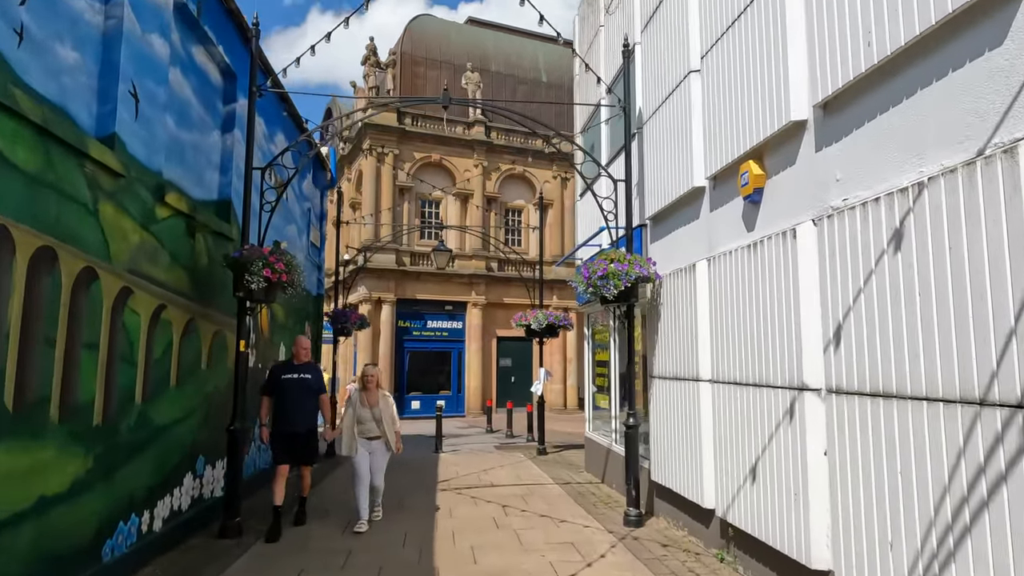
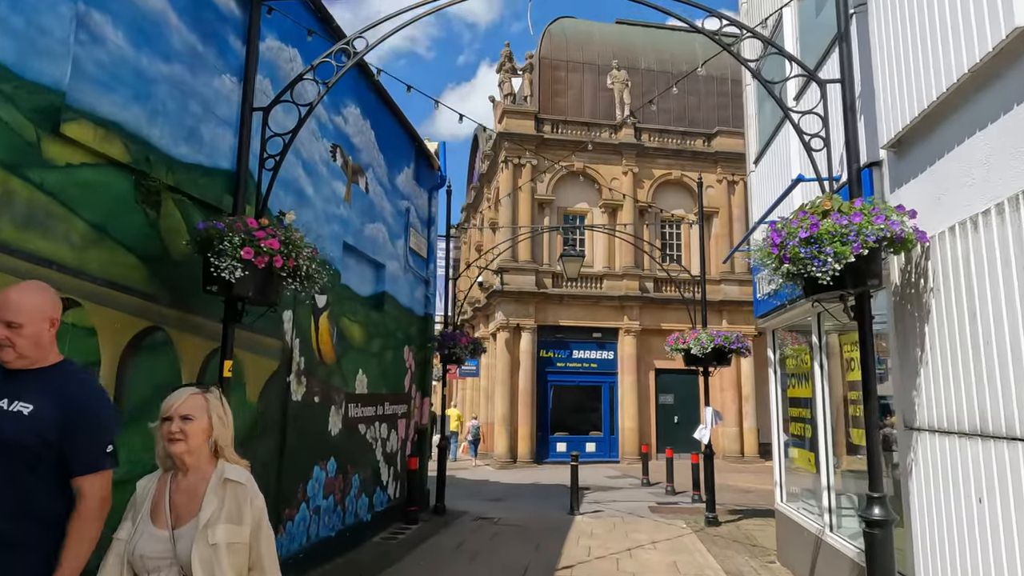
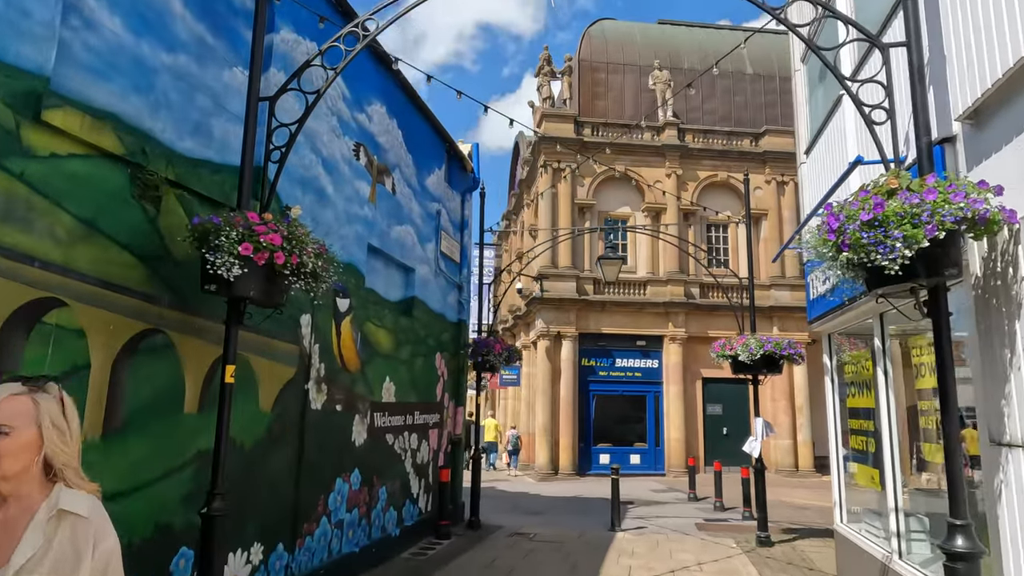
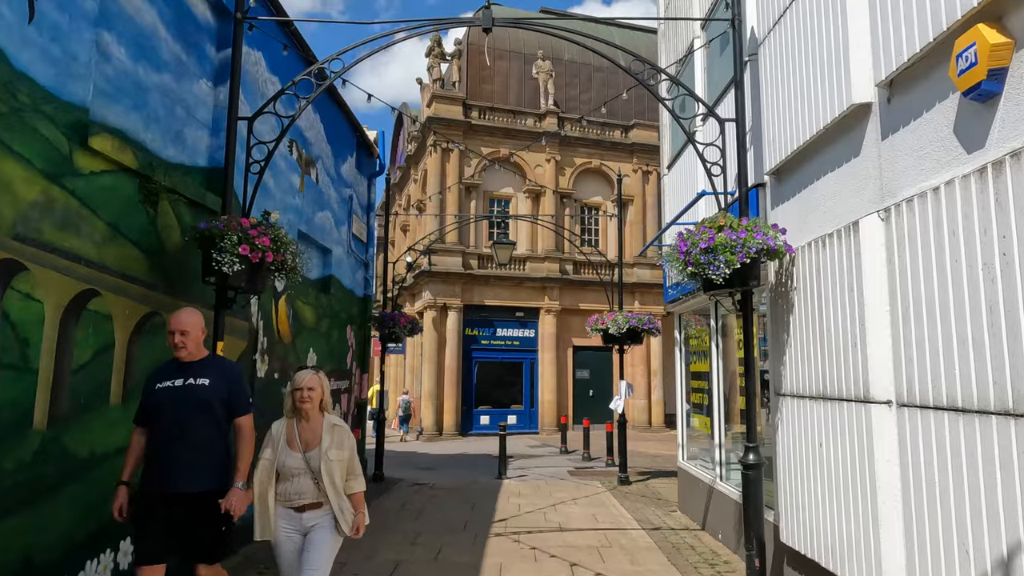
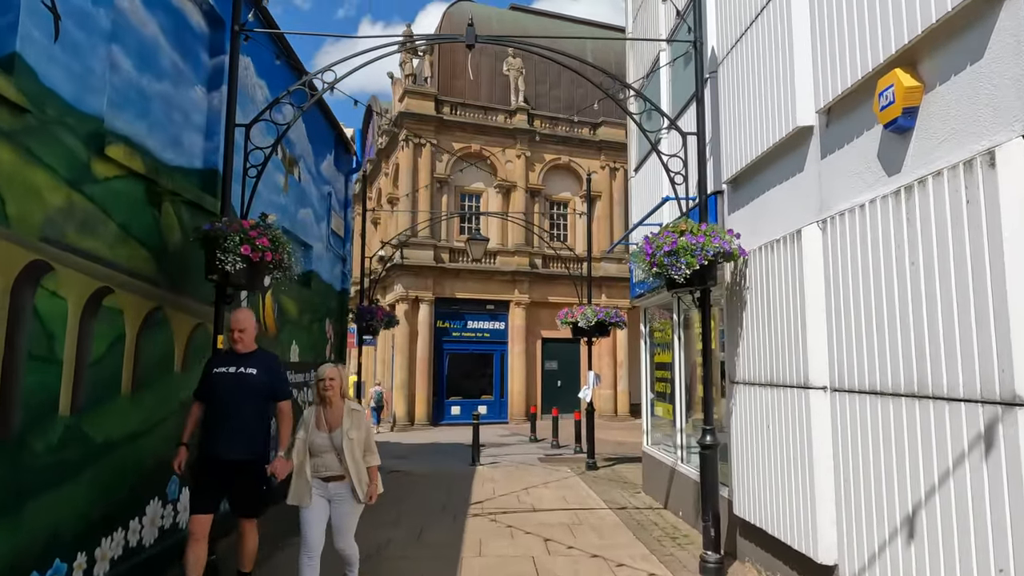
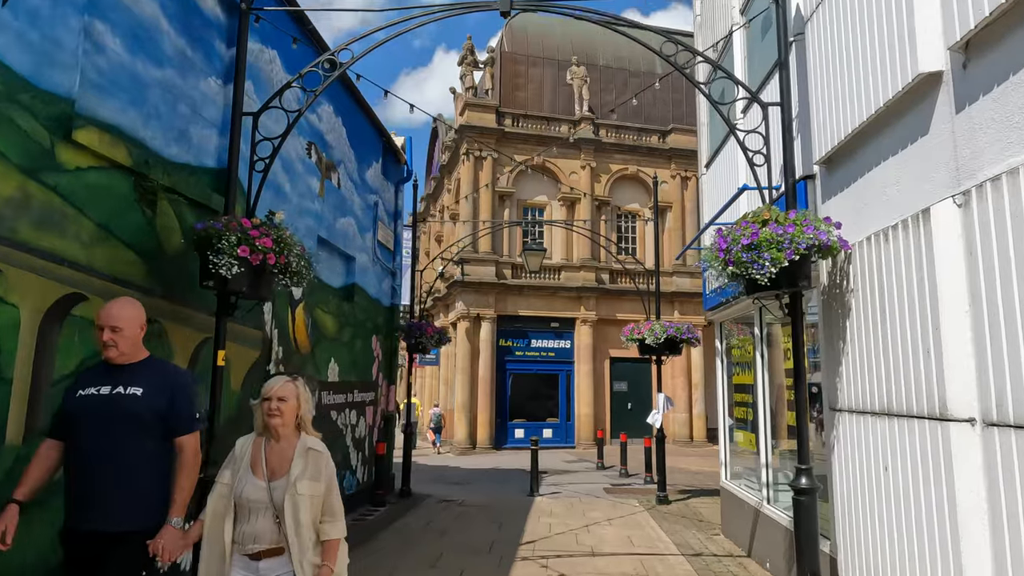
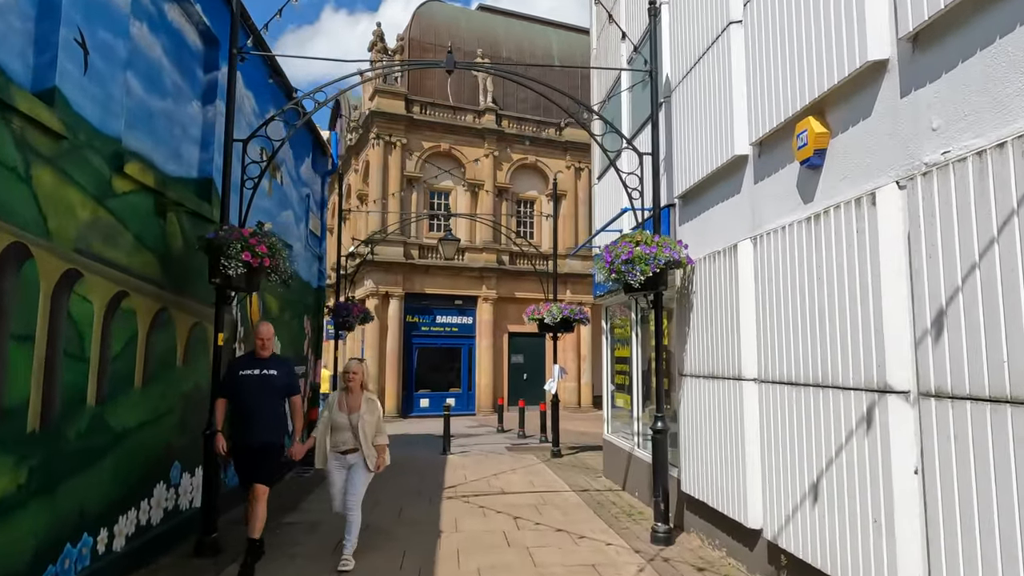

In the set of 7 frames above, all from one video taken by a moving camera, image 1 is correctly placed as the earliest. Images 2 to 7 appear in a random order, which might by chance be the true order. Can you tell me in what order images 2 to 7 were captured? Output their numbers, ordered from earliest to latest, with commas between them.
7, 5, 4, 6, 2, 3
